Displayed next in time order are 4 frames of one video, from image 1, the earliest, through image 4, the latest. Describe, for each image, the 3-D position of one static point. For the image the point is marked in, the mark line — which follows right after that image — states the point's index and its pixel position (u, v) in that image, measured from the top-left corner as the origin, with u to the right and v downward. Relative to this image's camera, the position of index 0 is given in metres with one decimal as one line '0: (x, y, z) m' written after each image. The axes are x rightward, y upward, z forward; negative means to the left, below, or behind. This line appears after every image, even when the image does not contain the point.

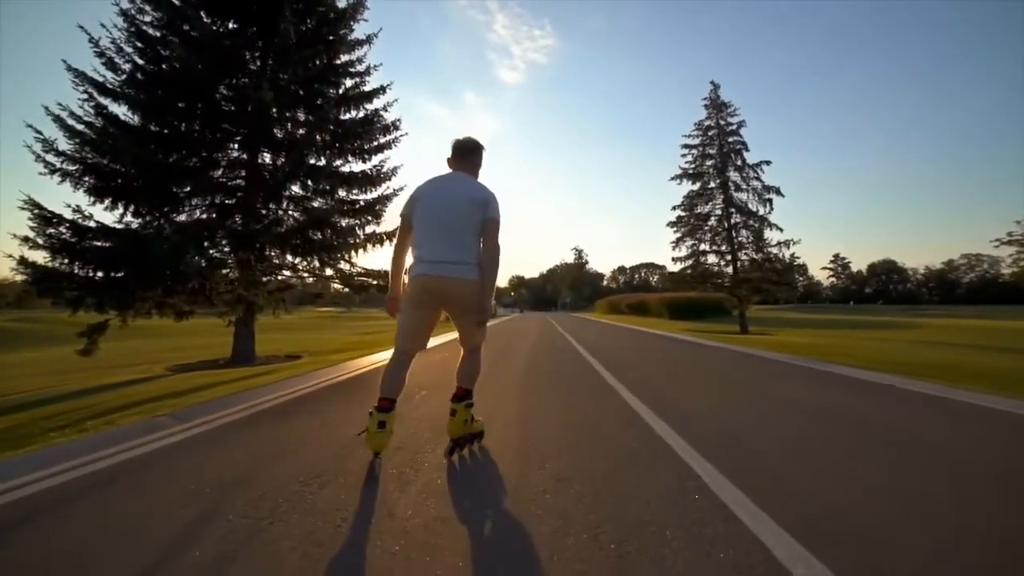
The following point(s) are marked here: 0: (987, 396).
0: (+8.0, -1.8, +14.8) m
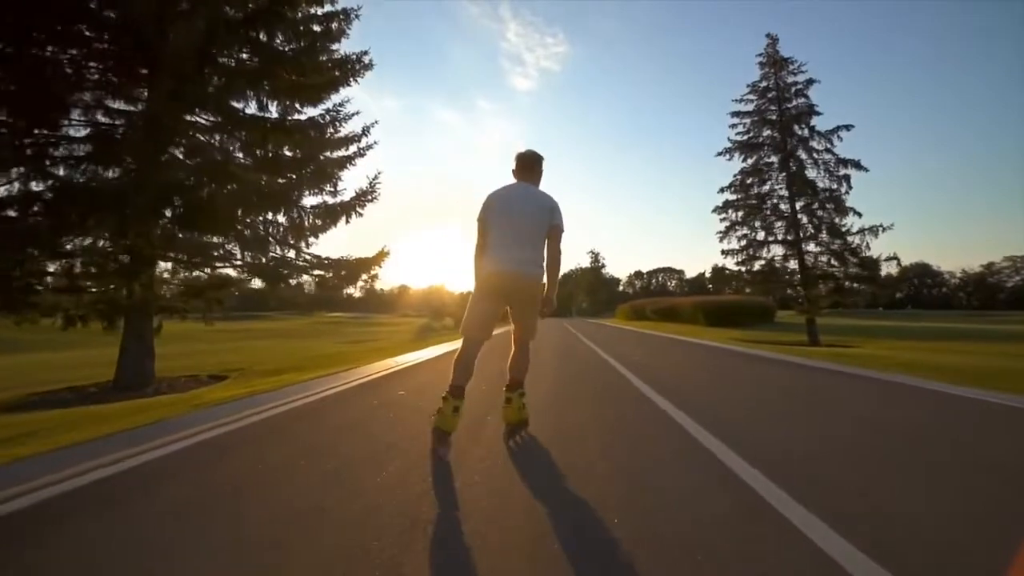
0: (+8.1, -1.8, +10.8) m
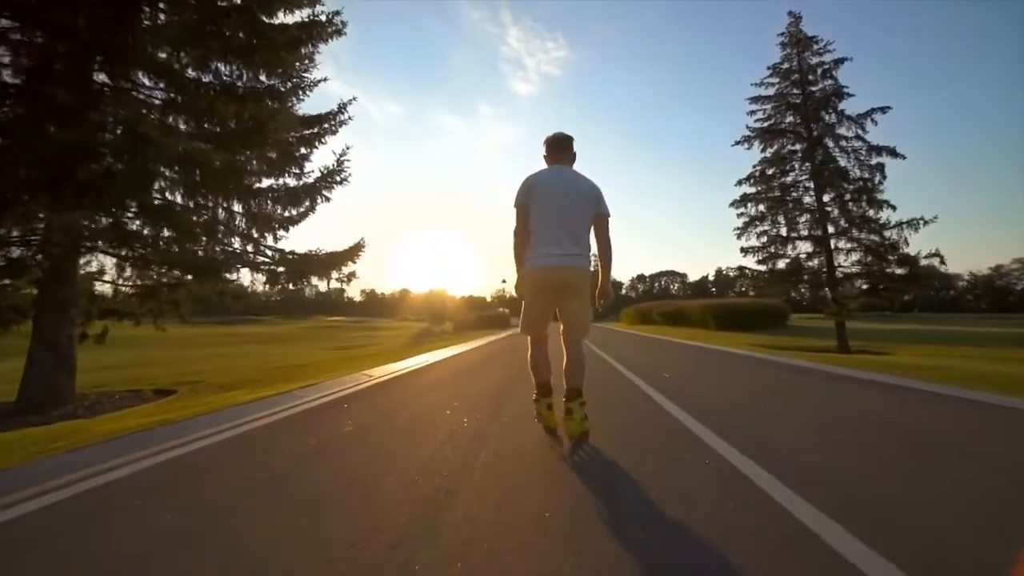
0: (+8.1, -1.8, +9.3) m
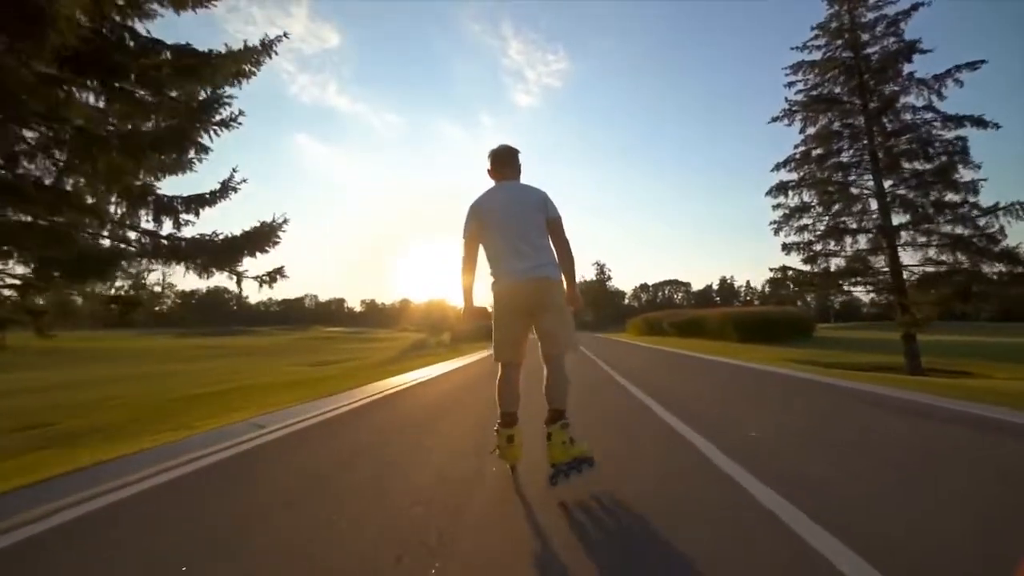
0: (+7.9, -1.8, +6.5) m
